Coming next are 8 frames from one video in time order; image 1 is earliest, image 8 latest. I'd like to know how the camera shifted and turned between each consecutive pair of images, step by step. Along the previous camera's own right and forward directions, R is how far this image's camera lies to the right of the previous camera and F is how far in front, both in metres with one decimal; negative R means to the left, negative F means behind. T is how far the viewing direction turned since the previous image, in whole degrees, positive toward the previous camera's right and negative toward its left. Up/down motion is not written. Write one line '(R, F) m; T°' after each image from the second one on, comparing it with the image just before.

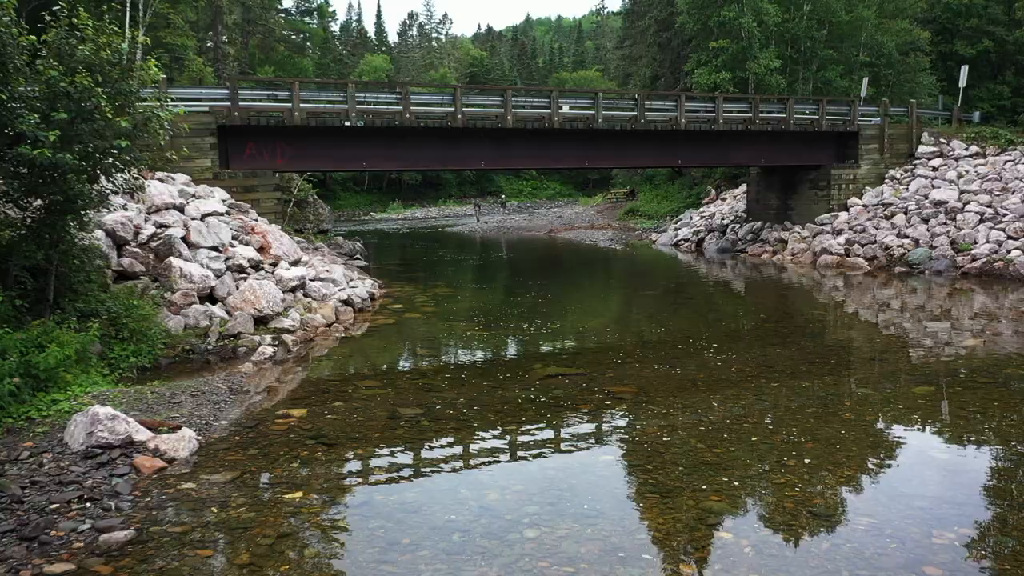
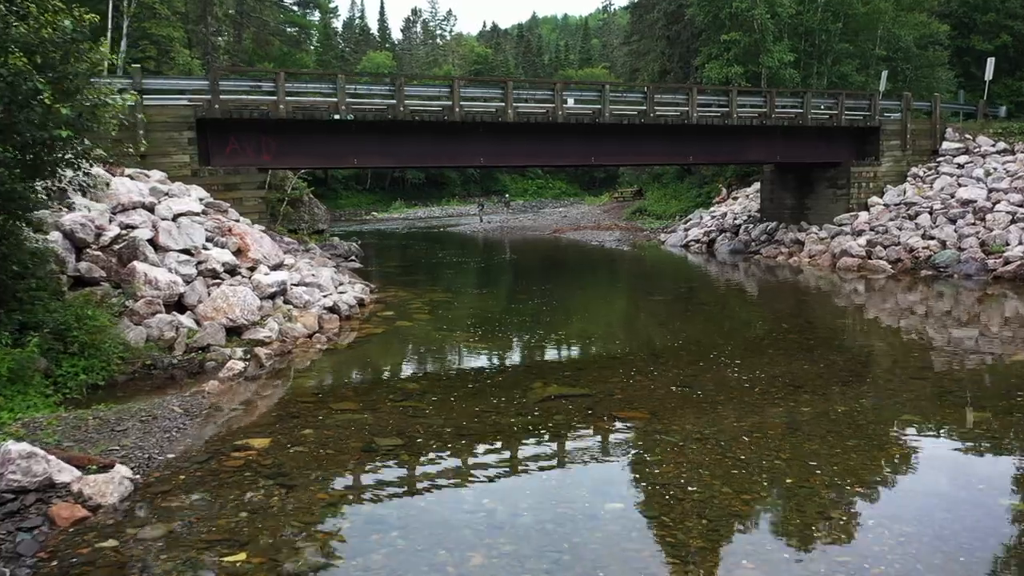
(+0.1, +1.3) m; 0°
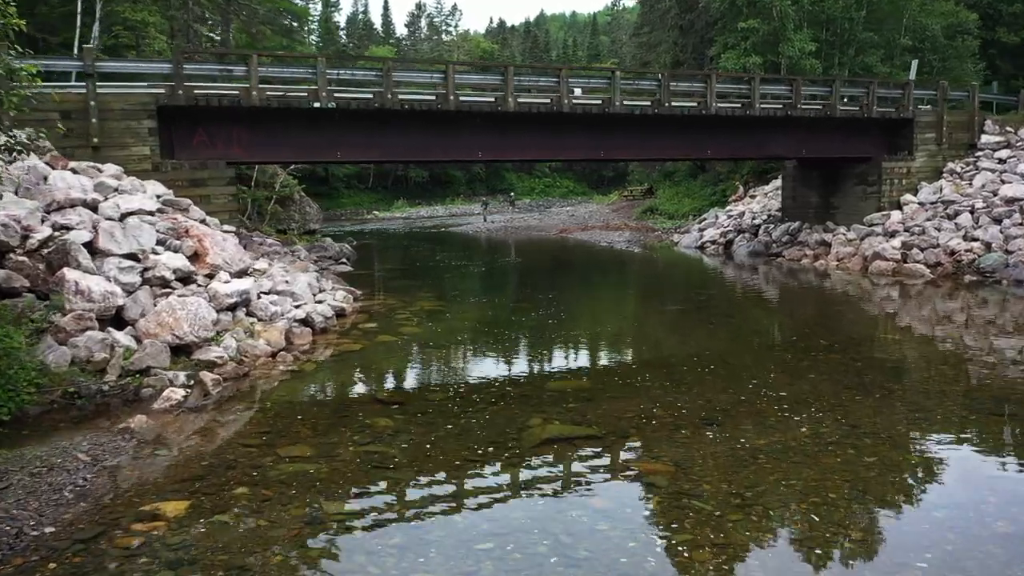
(+0.1, +1.9) m; 0°
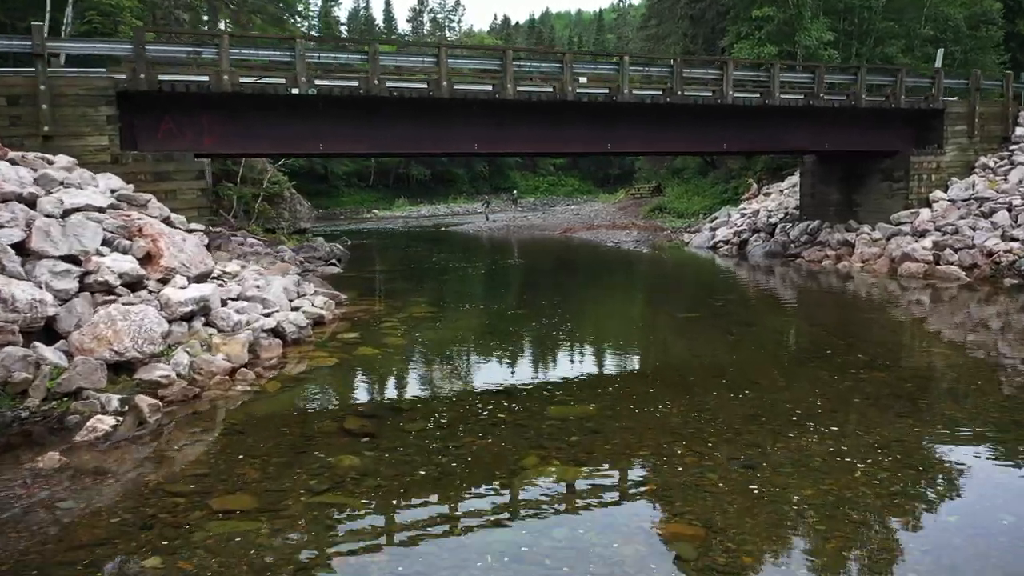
(+0.1, +1.5) m; 0°
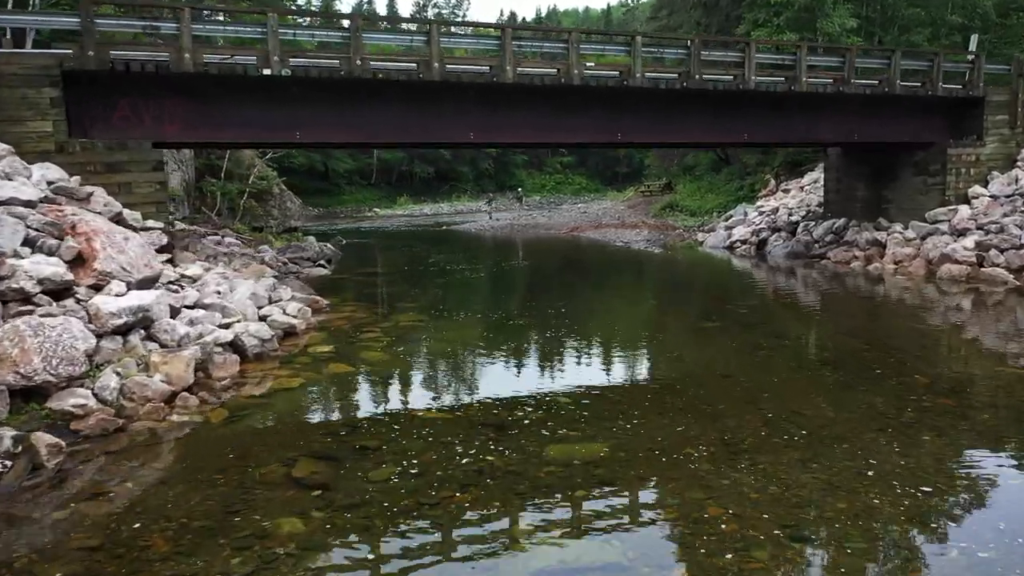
(+0.1, +1.7) m; 0°
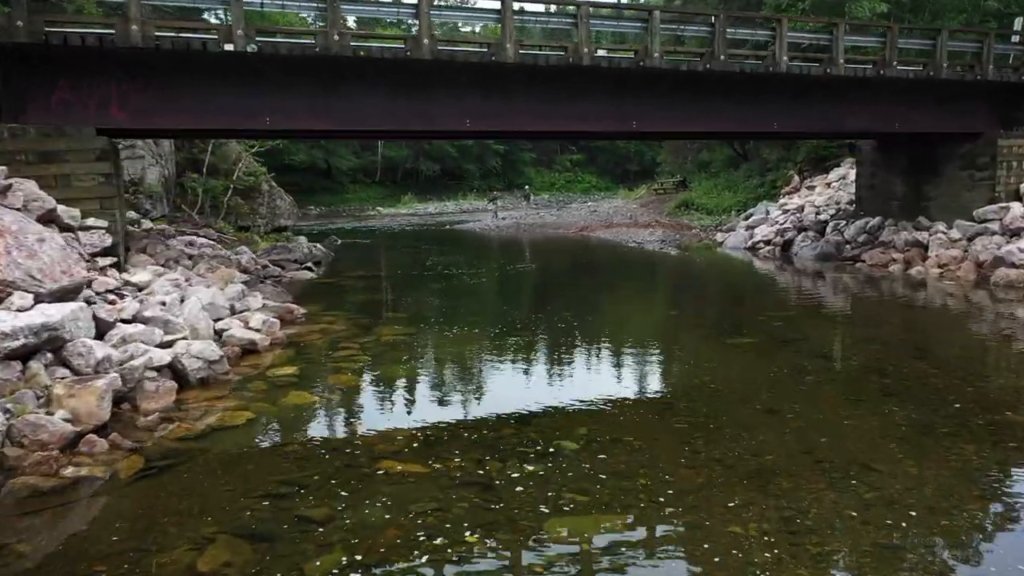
(+0.1, +1.8) m; -1°
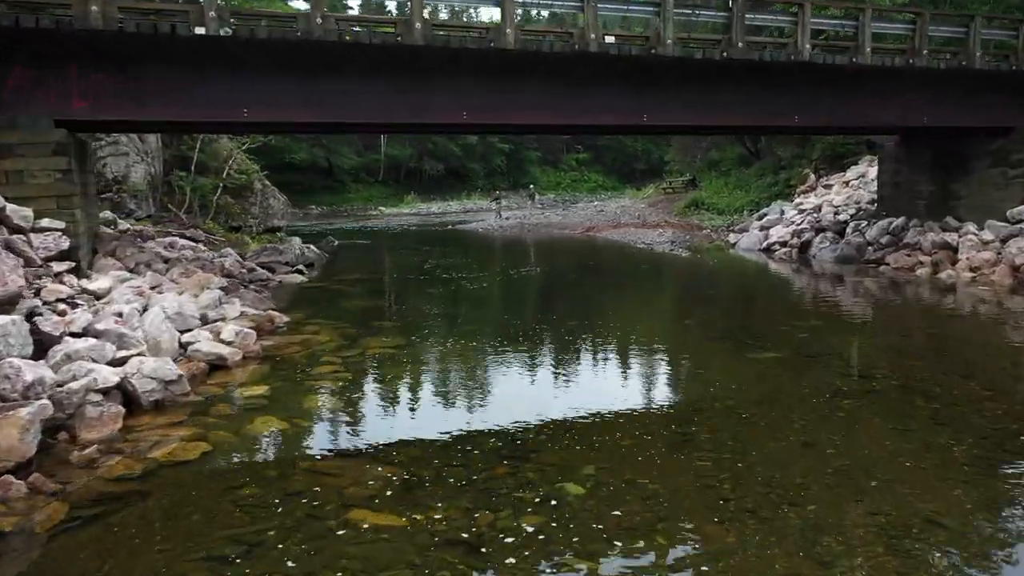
(+0.1, +1.1) m; 0°
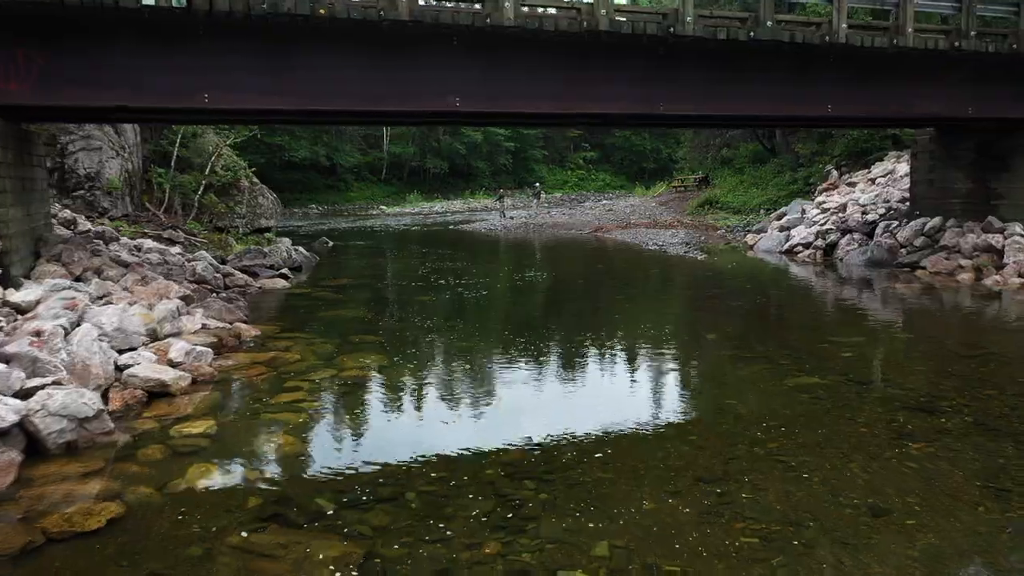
(+0.1, +1.5) m; 0°
